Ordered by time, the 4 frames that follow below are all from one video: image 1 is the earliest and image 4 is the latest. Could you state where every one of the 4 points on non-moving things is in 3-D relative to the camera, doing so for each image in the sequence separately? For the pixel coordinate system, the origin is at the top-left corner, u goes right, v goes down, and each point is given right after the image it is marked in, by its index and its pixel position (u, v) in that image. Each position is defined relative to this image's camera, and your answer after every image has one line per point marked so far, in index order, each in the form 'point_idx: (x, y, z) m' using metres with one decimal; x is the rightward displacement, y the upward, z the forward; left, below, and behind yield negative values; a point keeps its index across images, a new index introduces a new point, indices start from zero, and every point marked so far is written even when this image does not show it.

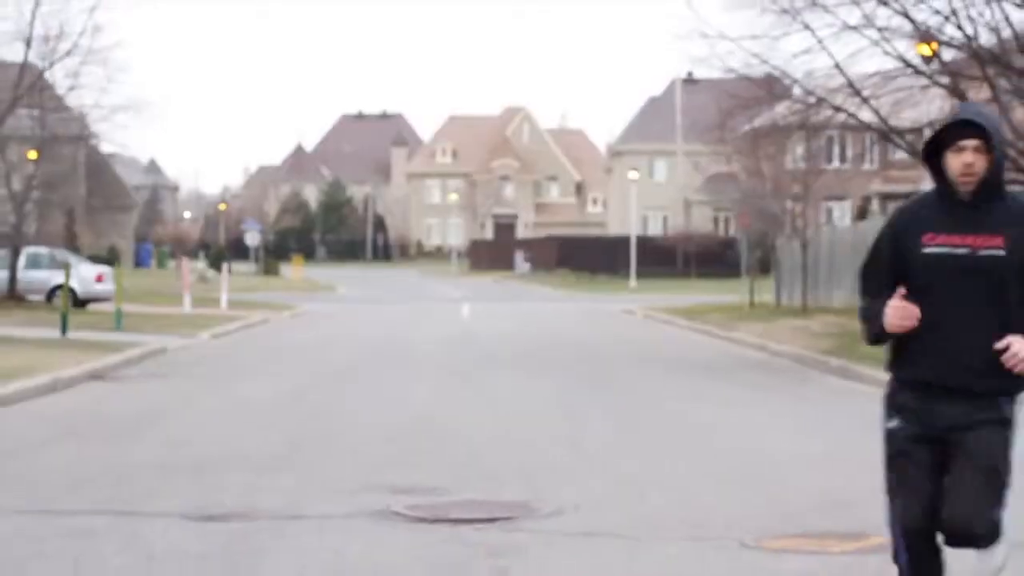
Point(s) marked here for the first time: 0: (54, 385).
0: (-2.8, -0.6, +17.7) m
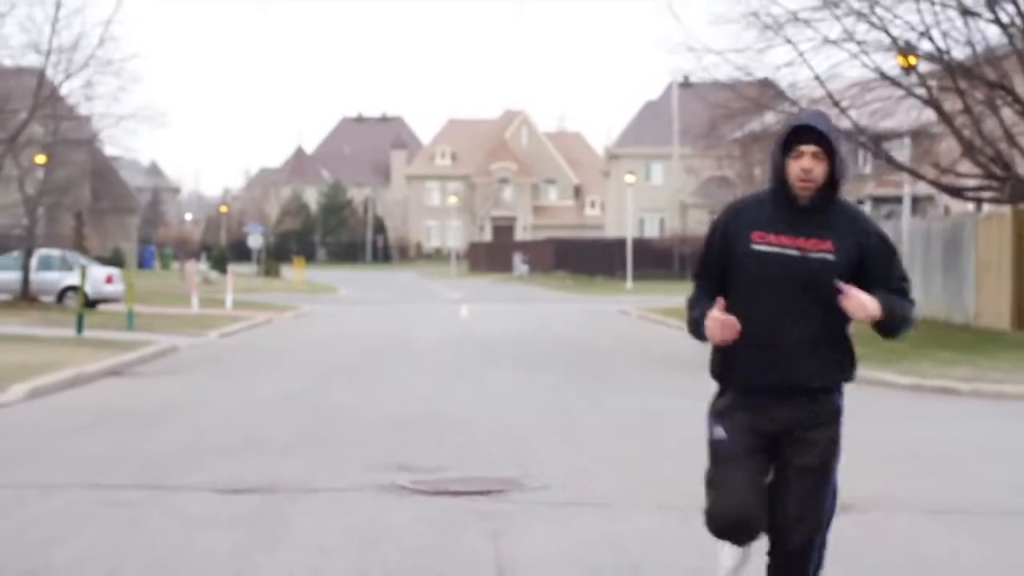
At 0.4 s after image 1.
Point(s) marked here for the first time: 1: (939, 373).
0: (-2.8, -0.6, +18.8) m
1: (+2.7, -0.5, +18.5) m
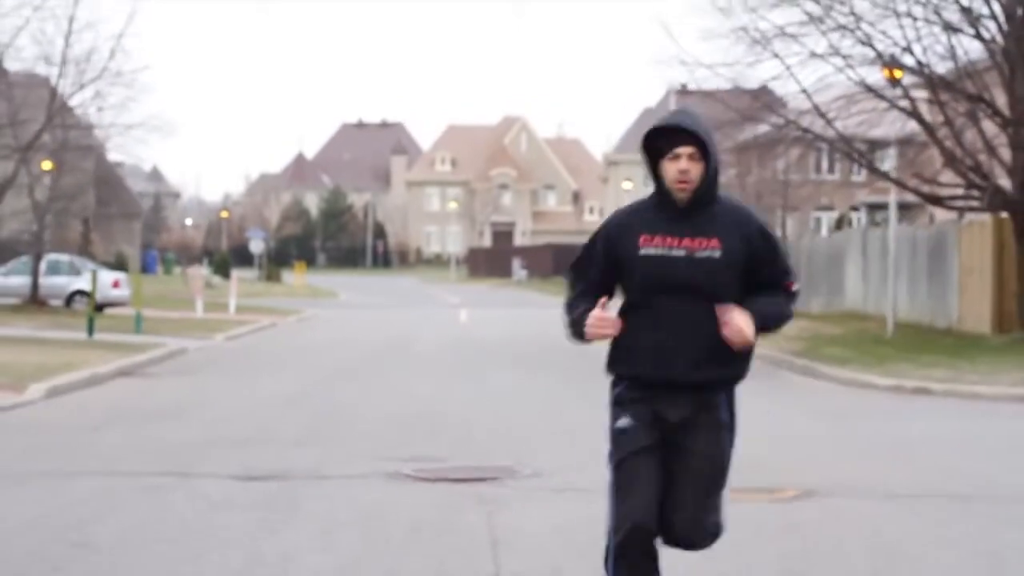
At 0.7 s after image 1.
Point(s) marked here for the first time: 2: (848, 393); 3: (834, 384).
0: (-2.8, -0.6, +19.6) m
1: (+2.7, -0.6, +19.3) m
2: (+2.1, -0.7, +18.2) m
3: (+2.2, -0.6, +19.8) m
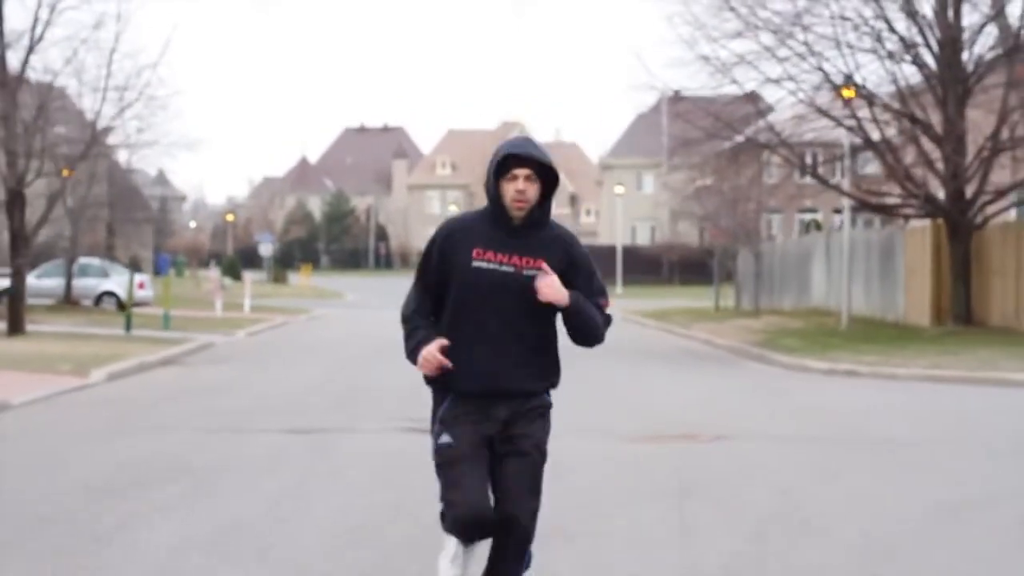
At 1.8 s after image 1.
0: (-2.9, -0.6, +22.6) m
1: (+2.6, -0.6, +22.4) m
2: (+2.1, -0.6, +21.3) m
3: (+2.2, -0.6, +22.9) m
